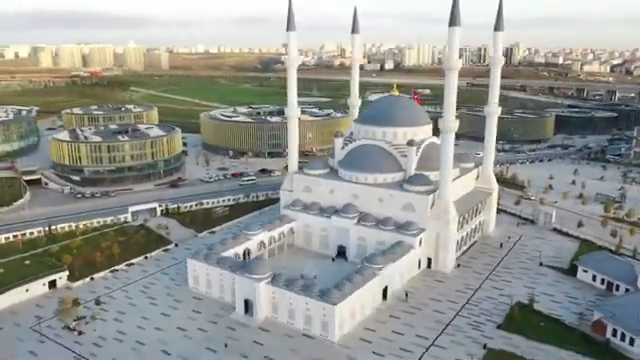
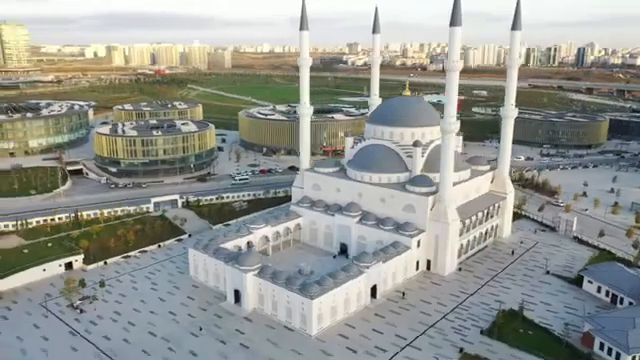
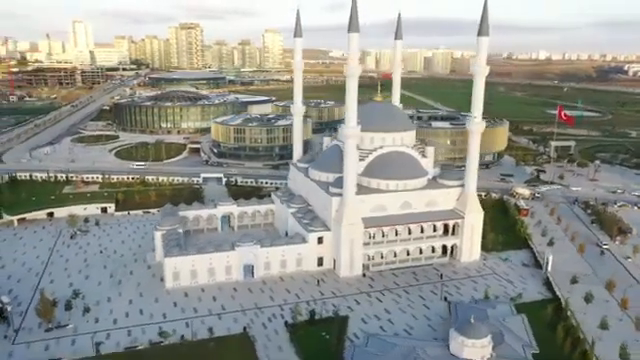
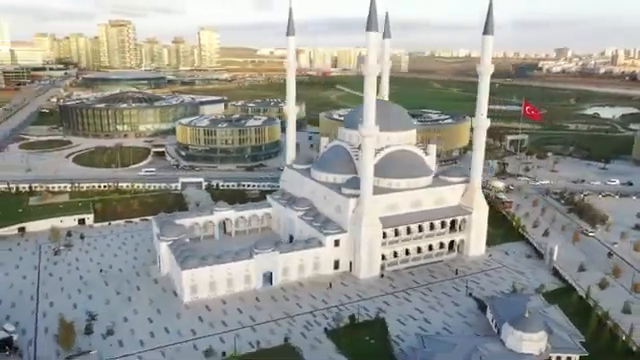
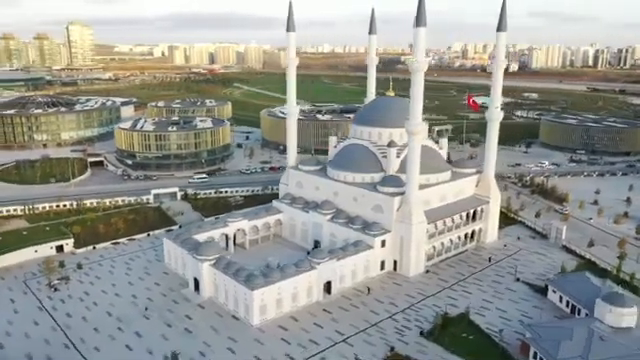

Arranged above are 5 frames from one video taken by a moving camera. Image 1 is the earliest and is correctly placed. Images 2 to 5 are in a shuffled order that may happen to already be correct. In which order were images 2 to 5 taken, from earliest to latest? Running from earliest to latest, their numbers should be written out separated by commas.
2, 5, 4, 3
